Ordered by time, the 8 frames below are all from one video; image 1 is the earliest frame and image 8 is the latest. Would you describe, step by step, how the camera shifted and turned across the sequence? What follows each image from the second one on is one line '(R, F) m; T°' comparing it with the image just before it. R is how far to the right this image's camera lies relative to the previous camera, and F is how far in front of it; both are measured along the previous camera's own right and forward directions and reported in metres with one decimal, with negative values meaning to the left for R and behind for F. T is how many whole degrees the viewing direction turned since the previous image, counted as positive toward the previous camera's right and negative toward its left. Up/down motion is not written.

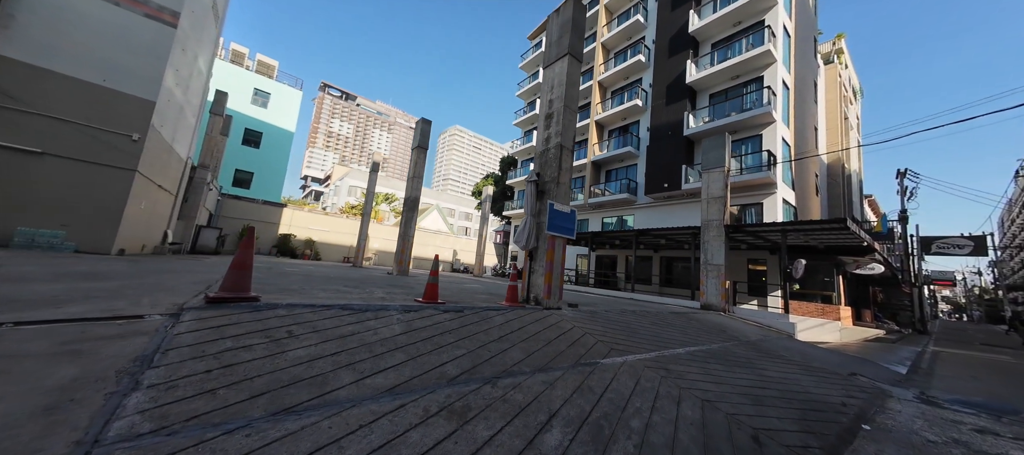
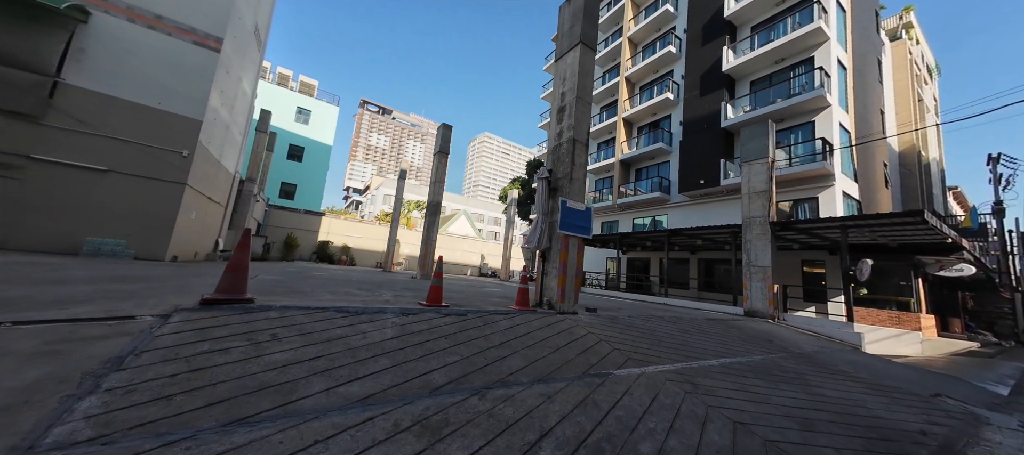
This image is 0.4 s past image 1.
(+0.3, +0.2) m; -6°
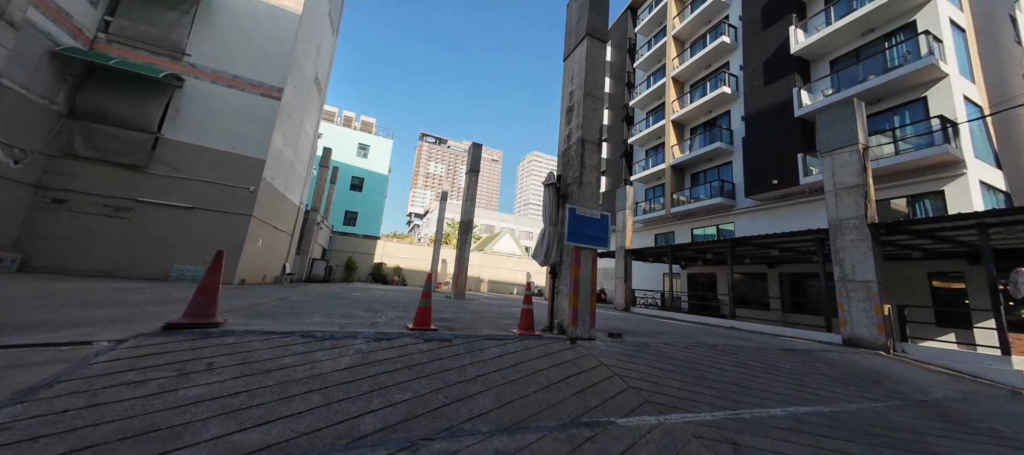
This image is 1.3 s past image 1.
(+0.7, +0.5) m; -10°
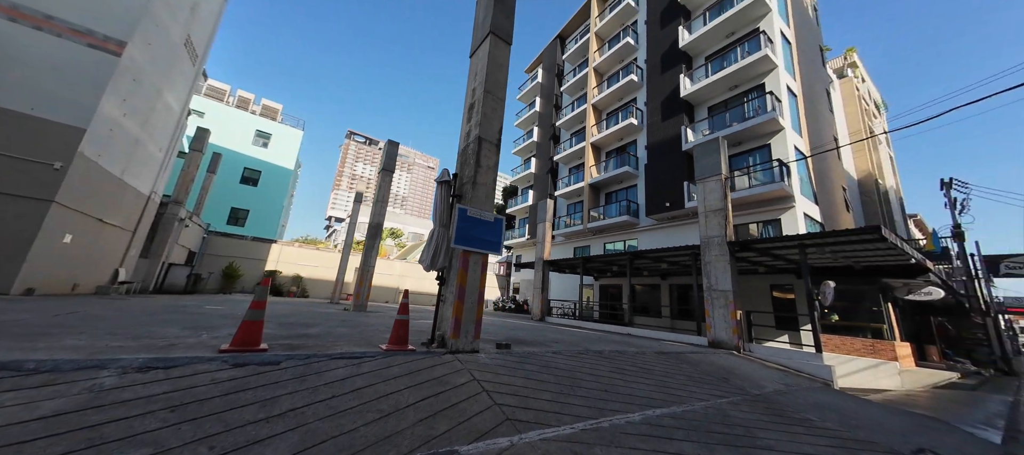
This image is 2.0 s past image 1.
(+0.6, +0.3) m; +13°
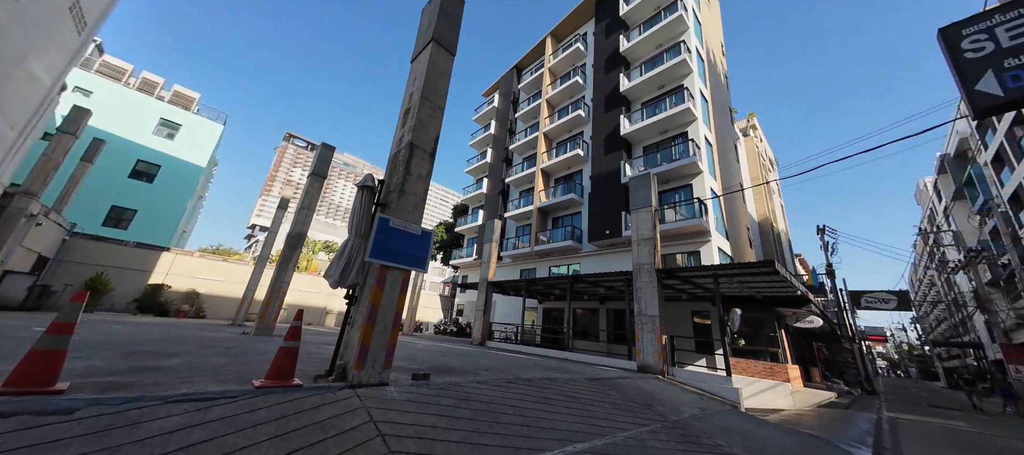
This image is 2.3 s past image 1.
(+0.3, +0.2) m; +9°
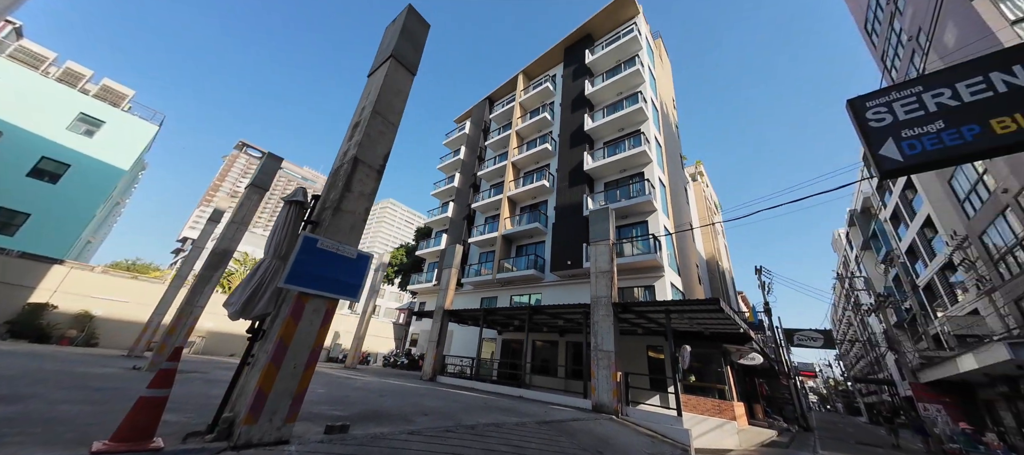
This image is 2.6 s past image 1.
(+0.2, +0.2) m; +6°
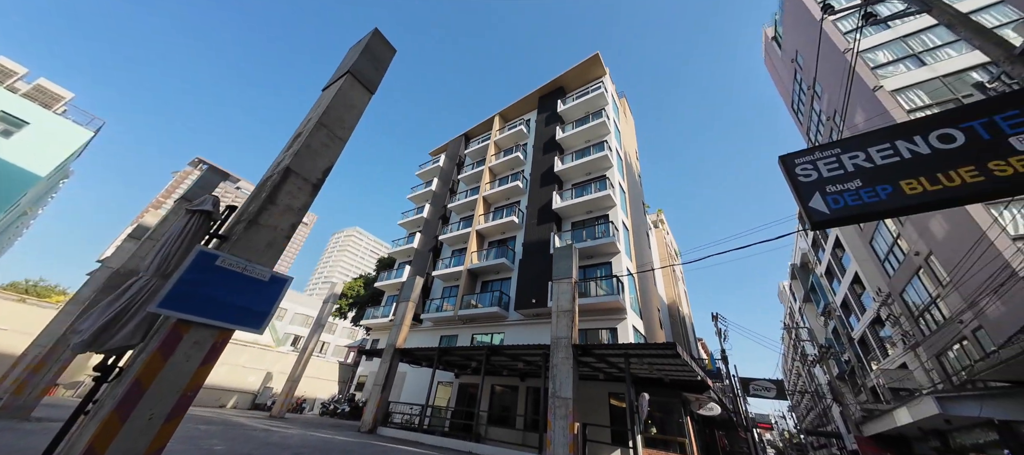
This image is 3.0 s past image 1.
(+0.3, +0.2) m; +5°
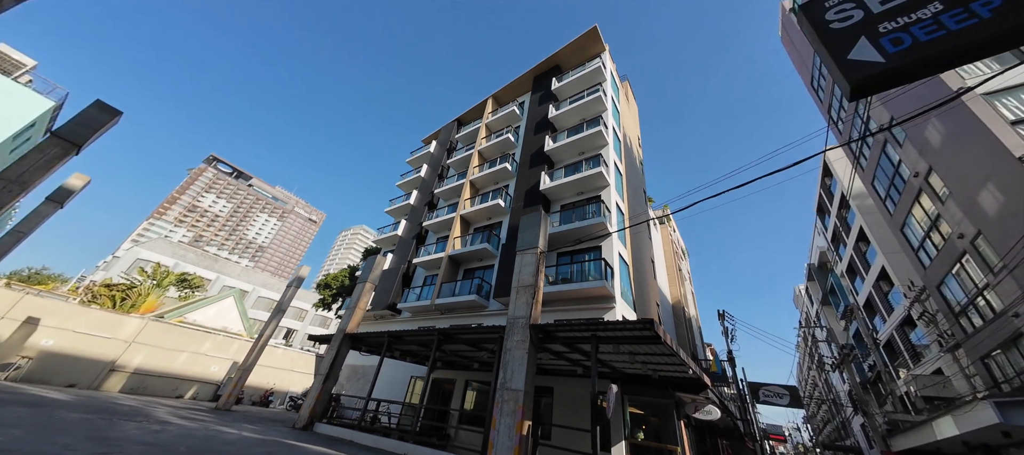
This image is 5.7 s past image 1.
(+1.5, +1.7) m; -2°
